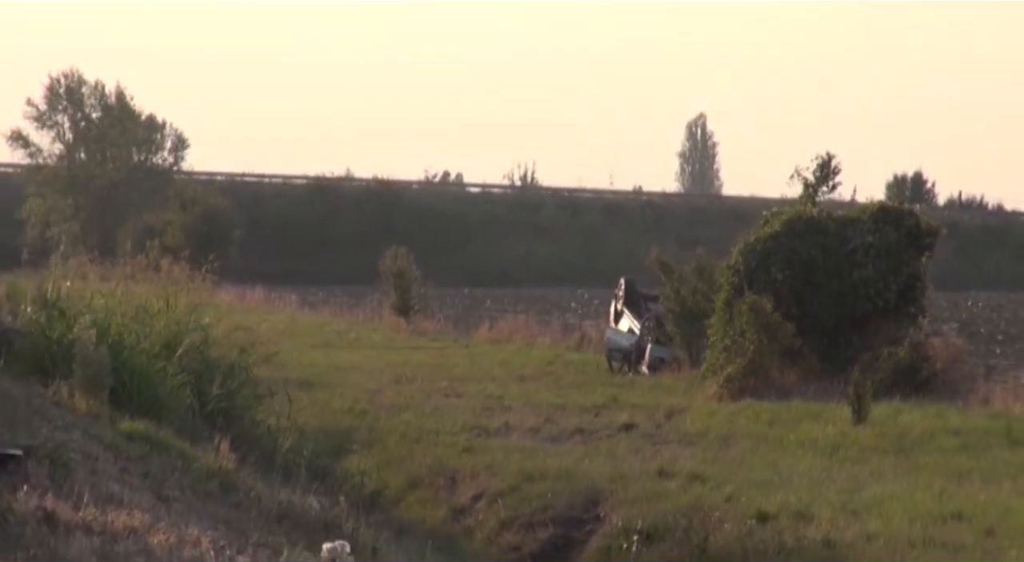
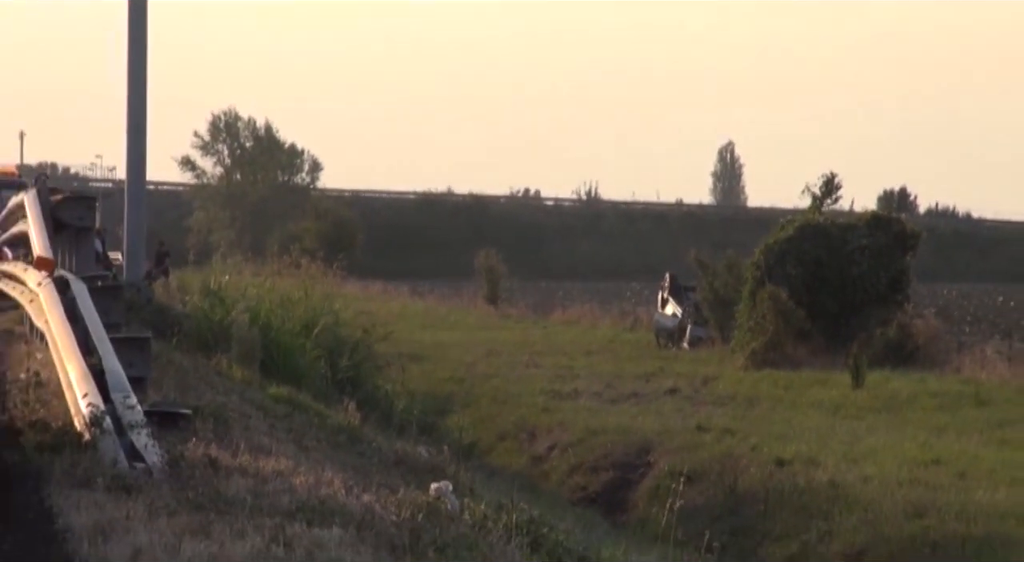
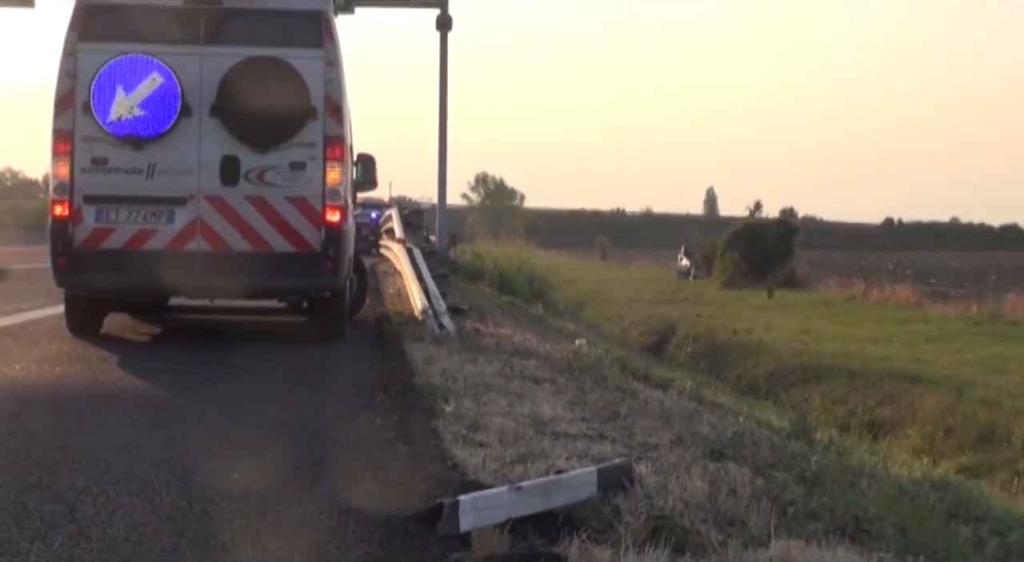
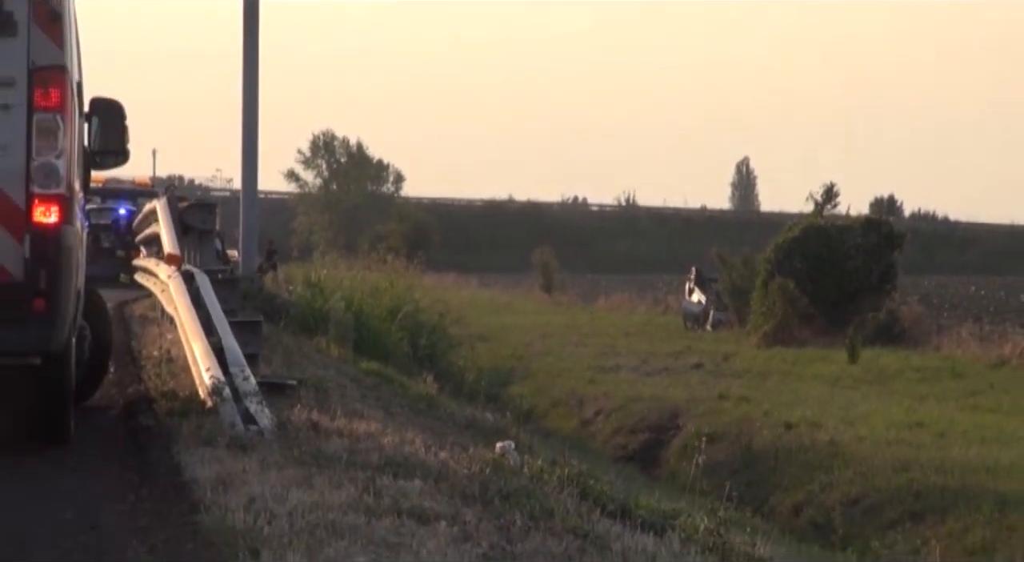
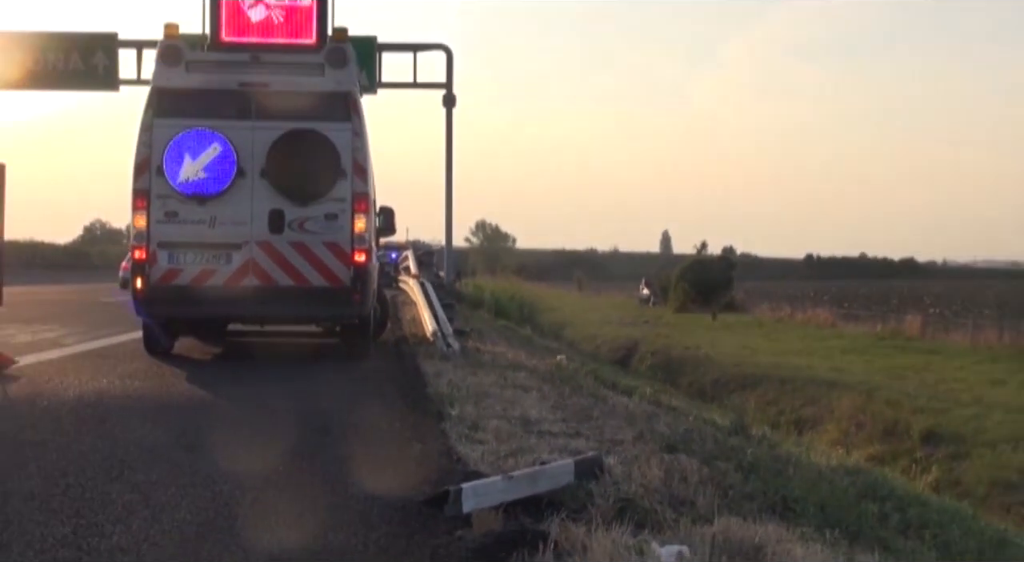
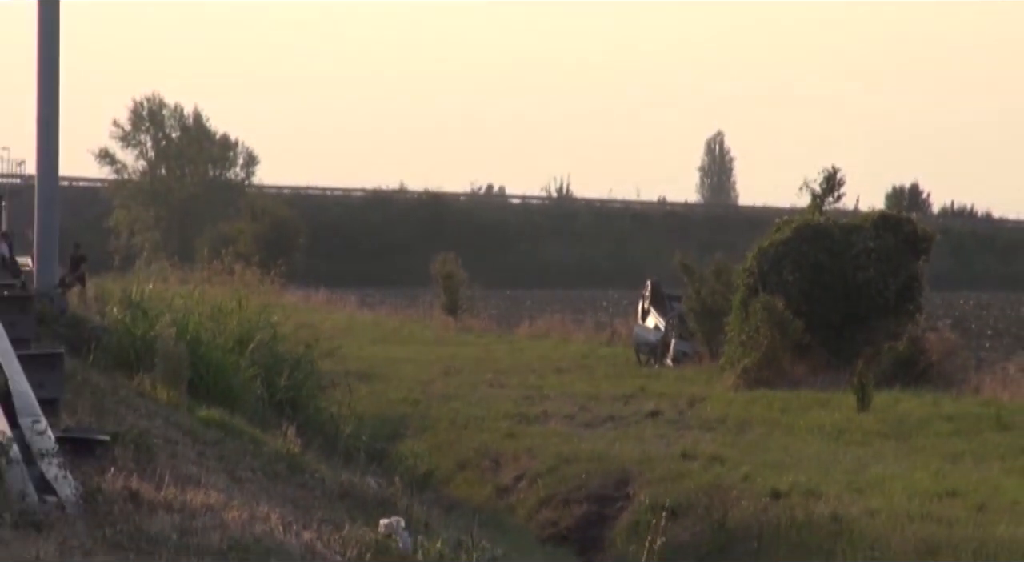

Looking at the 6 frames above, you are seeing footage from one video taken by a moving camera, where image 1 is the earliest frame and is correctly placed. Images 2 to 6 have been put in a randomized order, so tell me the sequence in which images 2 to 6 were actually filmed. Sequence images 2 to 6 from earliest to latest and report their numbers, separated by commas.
6, 2, 4, 3, 5
